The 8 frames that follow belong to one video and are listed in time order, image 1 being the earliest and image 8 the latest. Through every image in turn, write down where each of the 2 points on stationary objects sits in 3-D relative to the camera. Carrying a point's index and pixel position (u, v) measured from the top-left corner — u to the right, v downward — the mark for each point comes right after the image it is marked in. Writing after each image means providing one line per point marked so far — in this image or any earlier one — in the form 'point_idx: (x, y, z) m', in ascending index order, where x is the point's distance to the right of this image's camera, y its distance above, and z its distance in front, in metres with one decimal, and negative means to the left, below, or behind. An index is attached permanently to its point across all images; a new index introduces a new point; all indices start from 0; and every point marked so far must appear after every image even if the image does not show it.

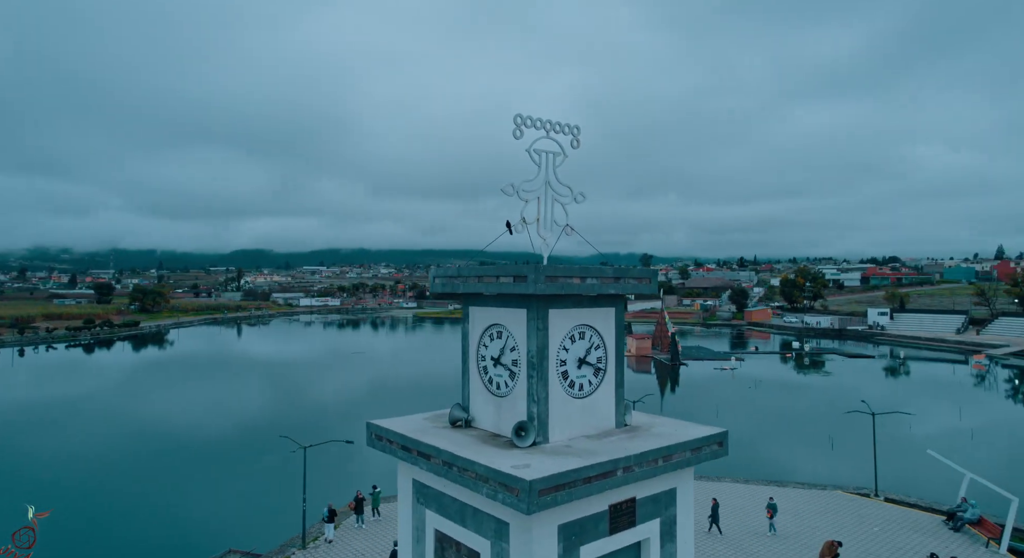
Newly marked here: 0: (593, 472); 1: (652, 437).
0: (+1.5, -3.6, +12.5) m
1: (+2.9, -3.4, +14.6) m
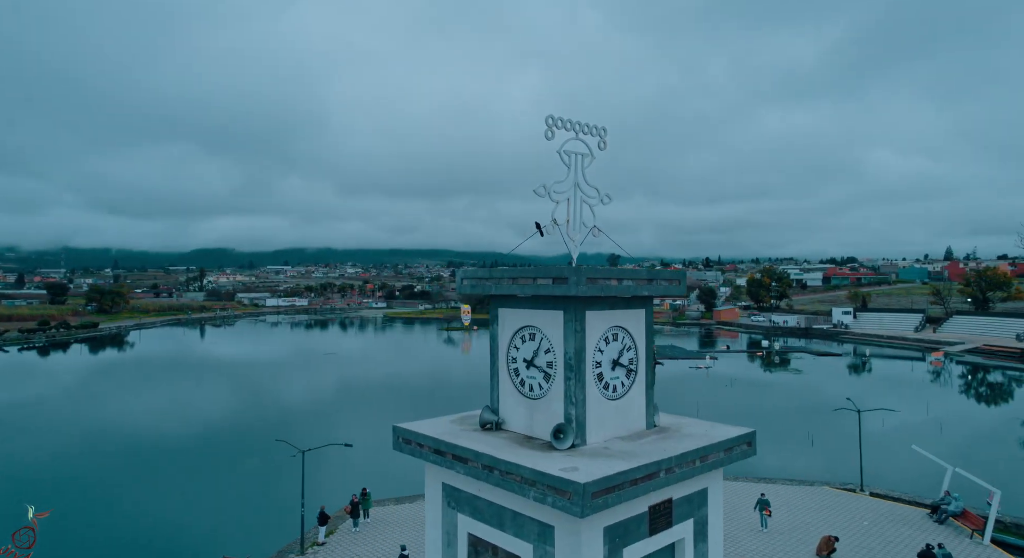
0: (+2.4, -3.6, +12.5) m
1: (+3.6, -3.4, +14.7) m
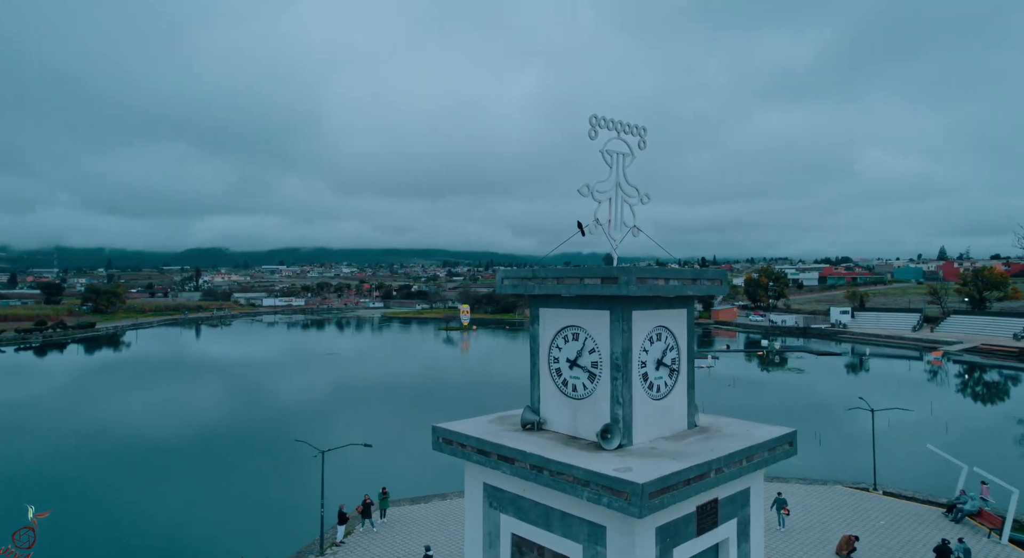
0: (+3.3, -3.6, +12.5) m
1: (+4.6, -3.4, +14.7) m
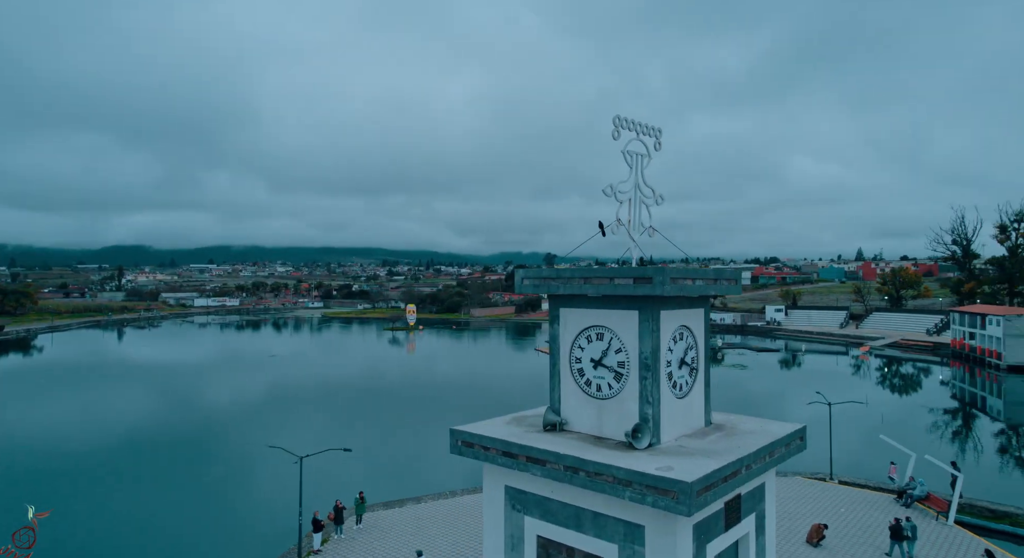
0: (+4.1, -3.6, +12.8) m
1: (+5.1, -3.4, +15.1) m
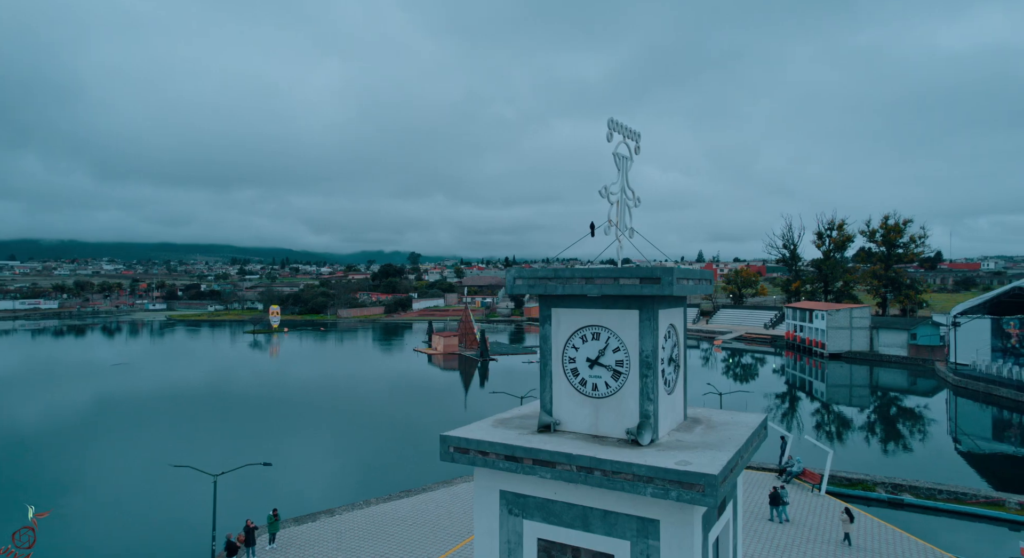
0: (+4.4, -3.7, +13.5) m
1: (+4.8, -3.4, +16.0) m
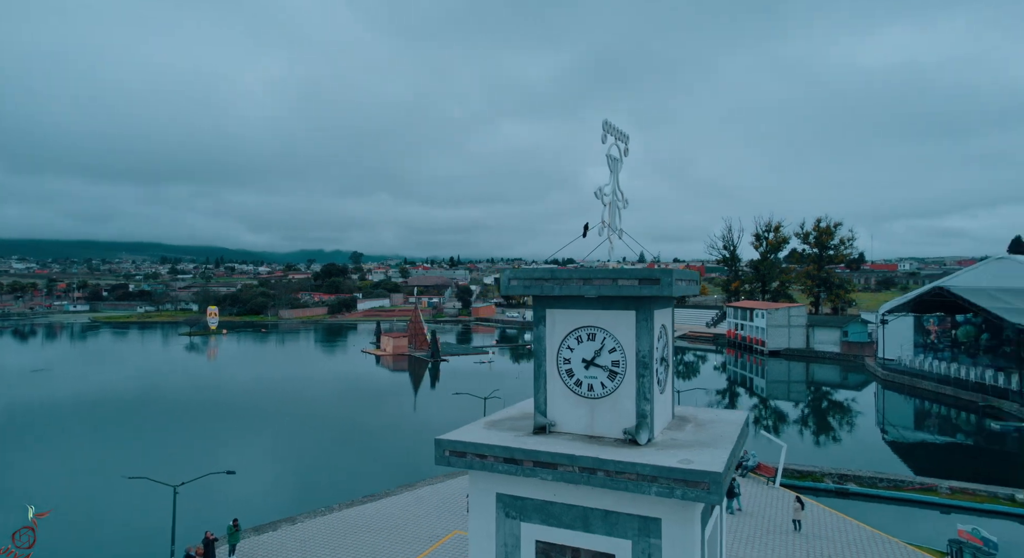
0: (+4.4, -3.7, +13.8) m
1: (+4.6, -3.5, +16.3) m
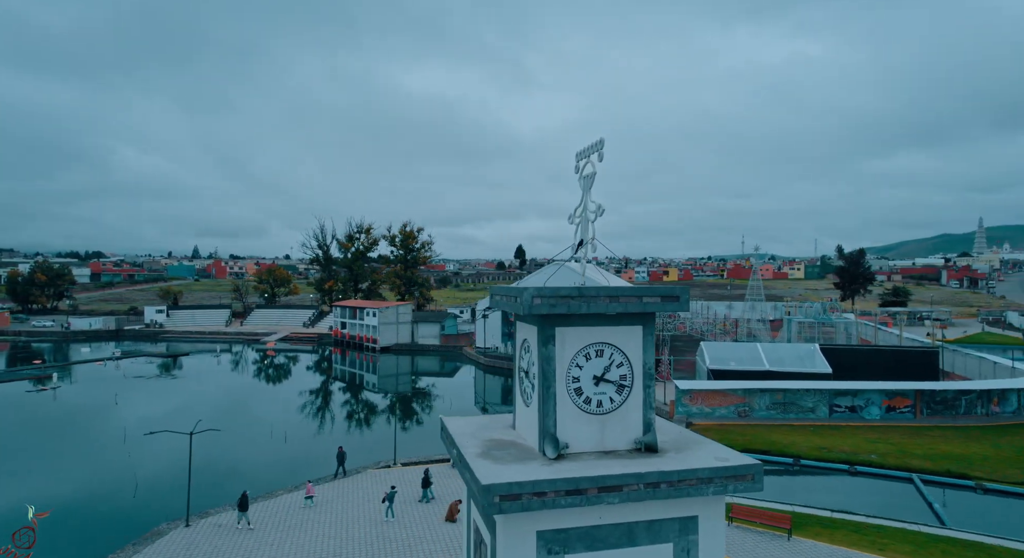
0: (+4.8, -3.9, +14.2) m
1: (+4.8, -3.7, +16.7) m
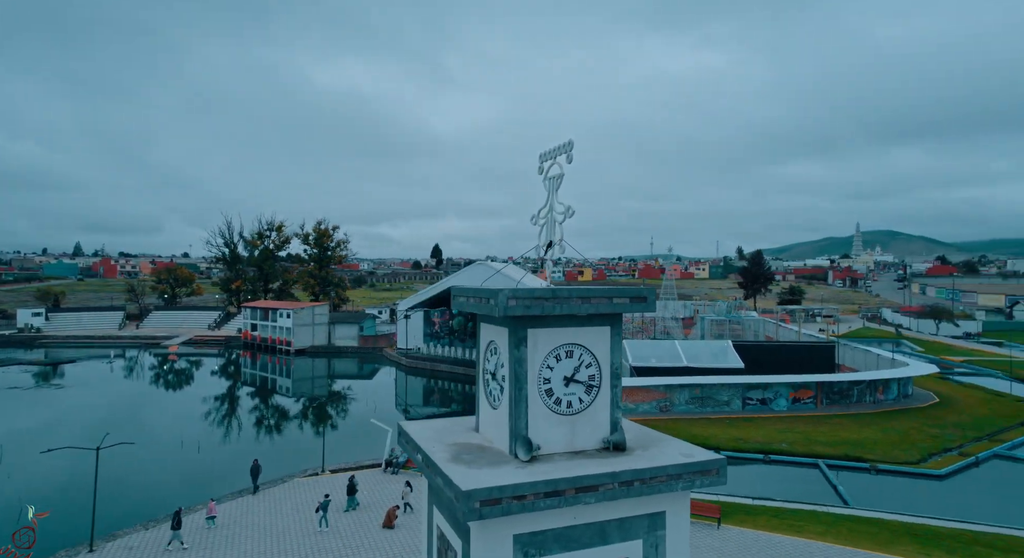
0: (+4.2, -3.9, +14.6) m
1: (+3.9, -3.8, +17.2) m
